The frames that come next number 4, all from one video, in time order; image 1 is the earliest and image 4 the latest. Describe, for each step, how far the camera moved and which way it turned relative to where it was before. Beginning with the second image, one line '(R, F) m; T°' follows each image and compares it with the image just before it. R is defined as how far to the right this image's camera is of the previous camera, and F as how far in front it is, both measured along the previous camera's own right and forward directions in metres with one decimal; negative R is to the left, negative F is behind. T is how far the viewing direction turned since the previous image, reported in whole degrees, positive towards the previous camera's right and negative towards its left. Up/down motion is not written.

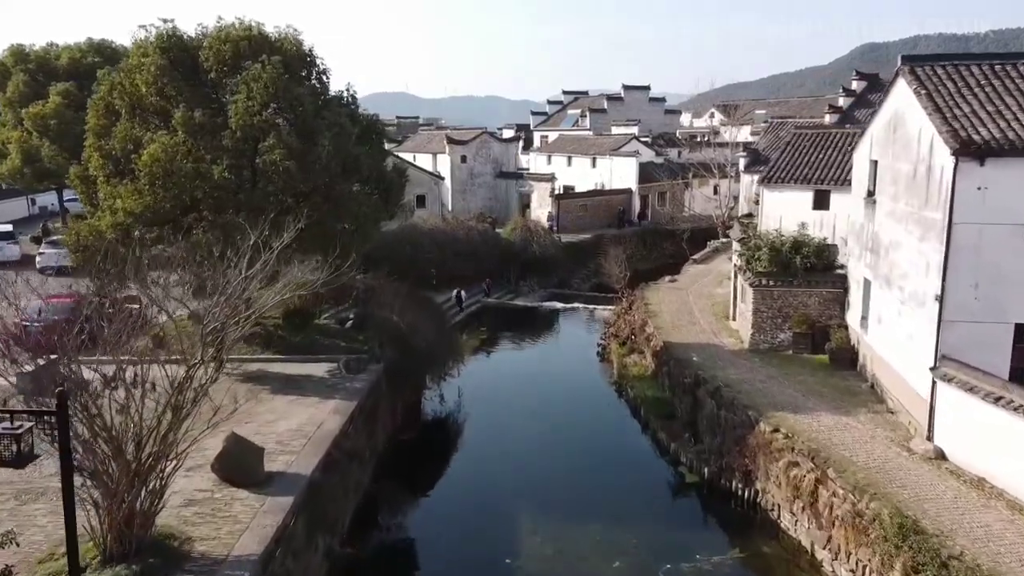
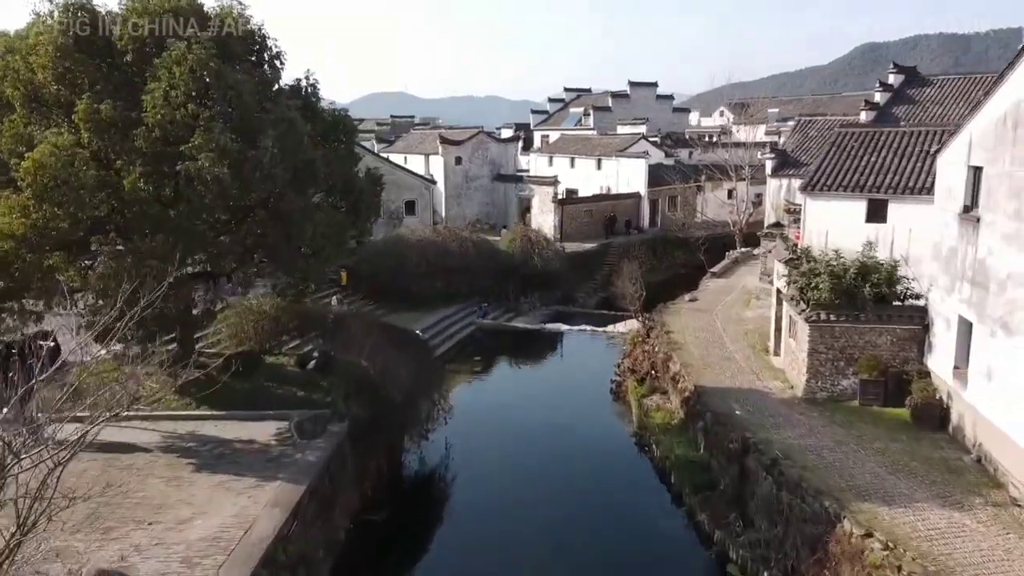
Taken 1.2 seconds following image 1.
(0.0, +3.2) m; 0°
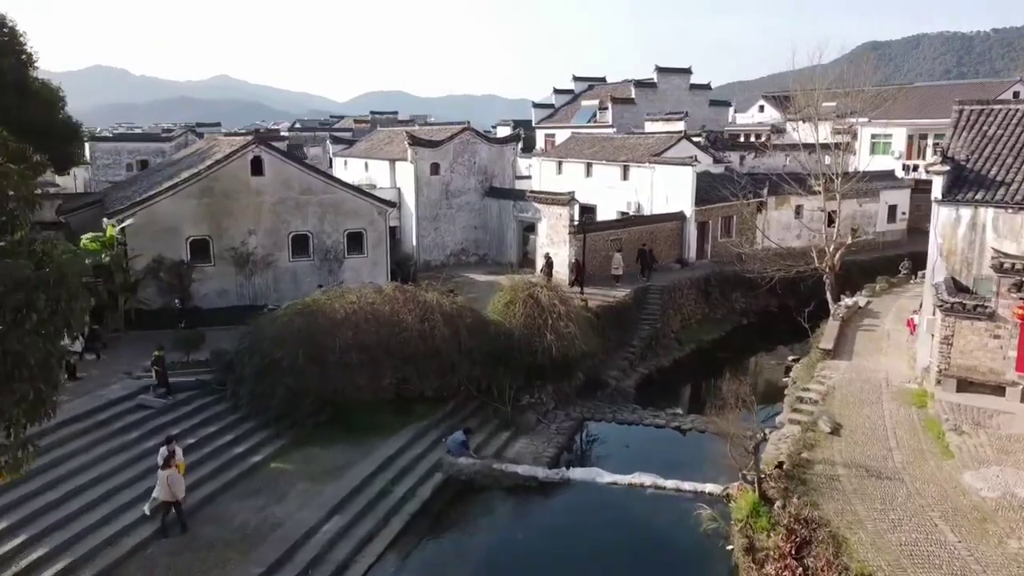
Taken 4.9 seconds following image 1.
(0.0, +10.4) m; 0°
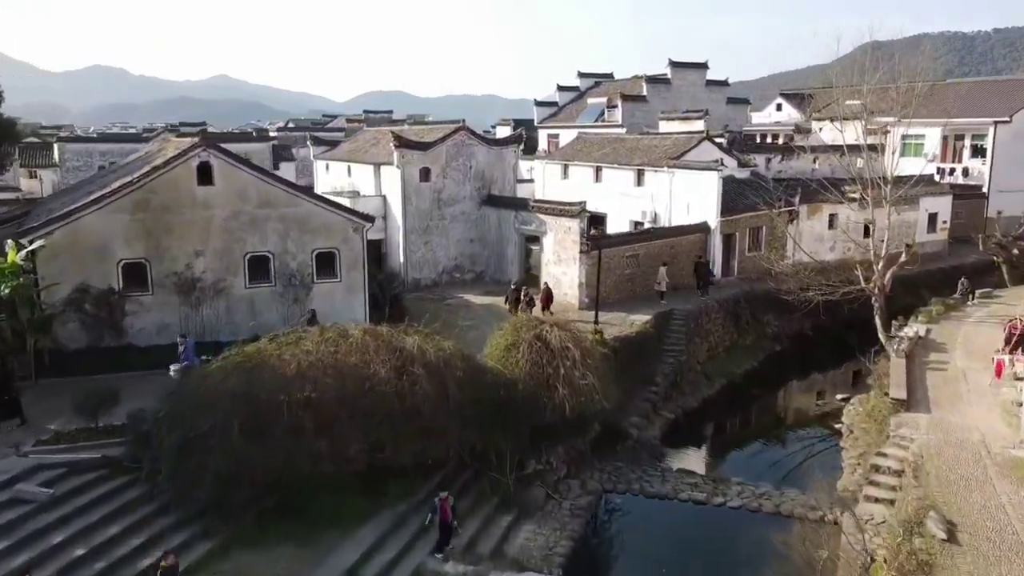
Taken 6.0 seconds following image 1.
(0.0, +3.4) m; 0°
